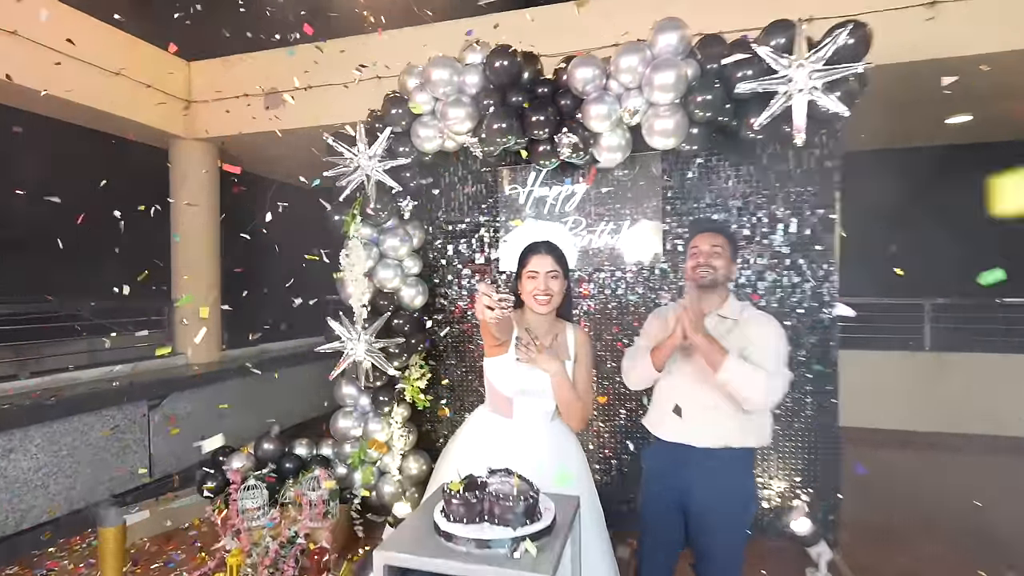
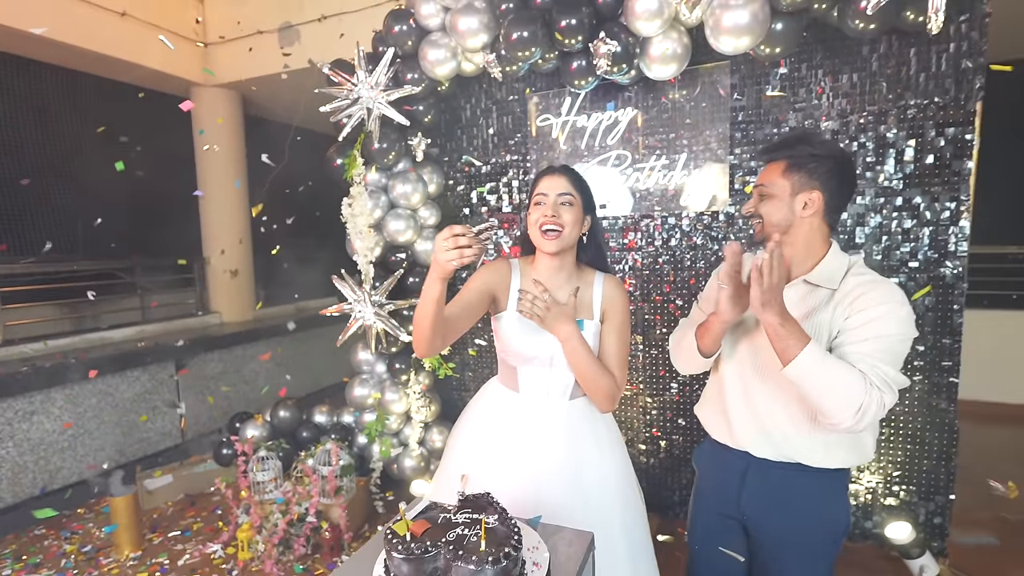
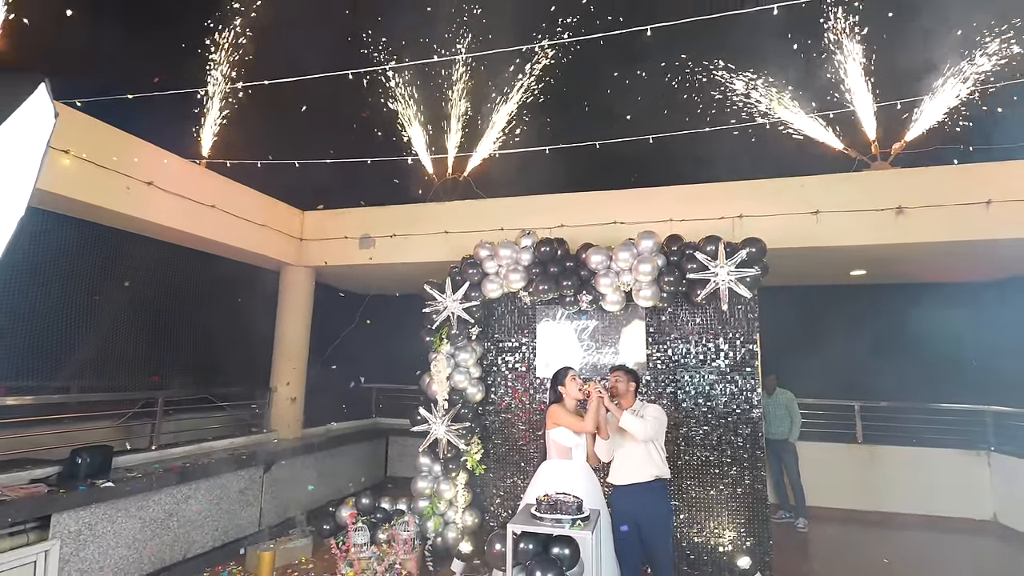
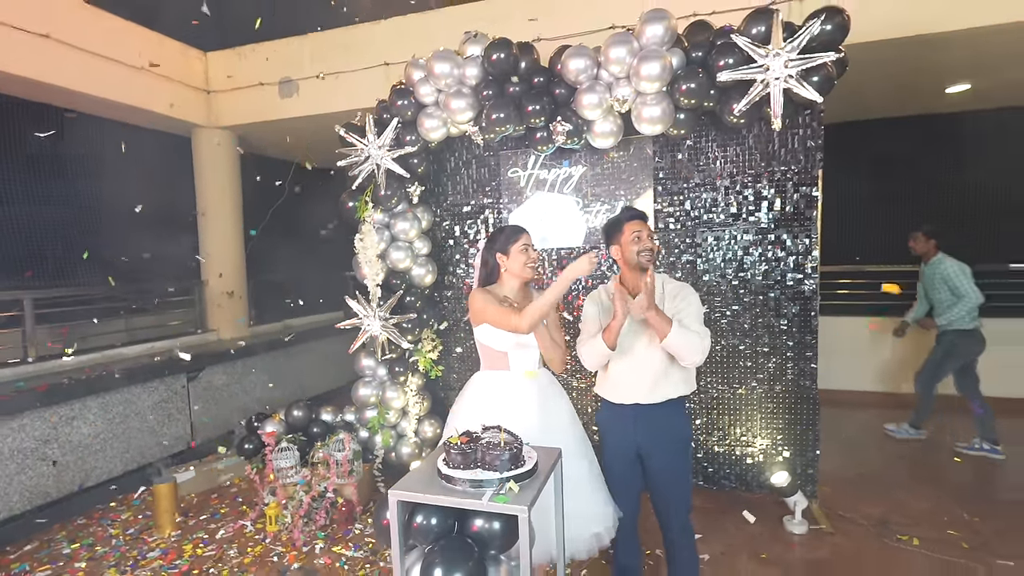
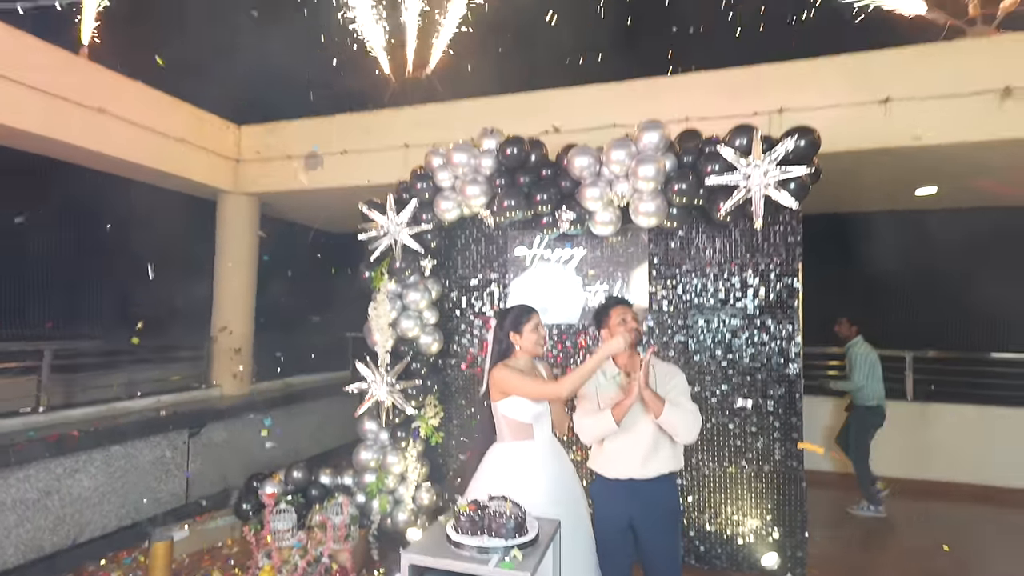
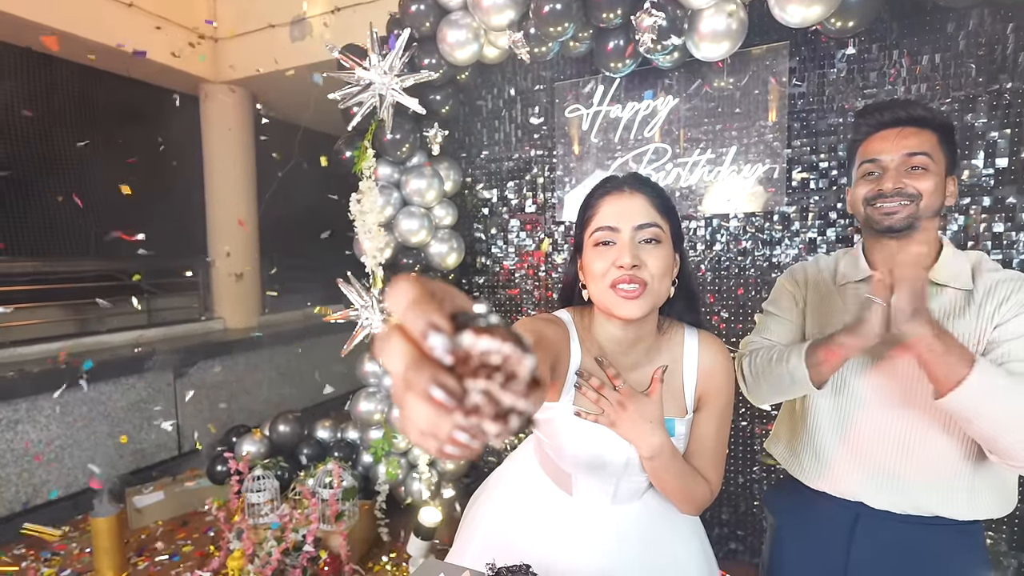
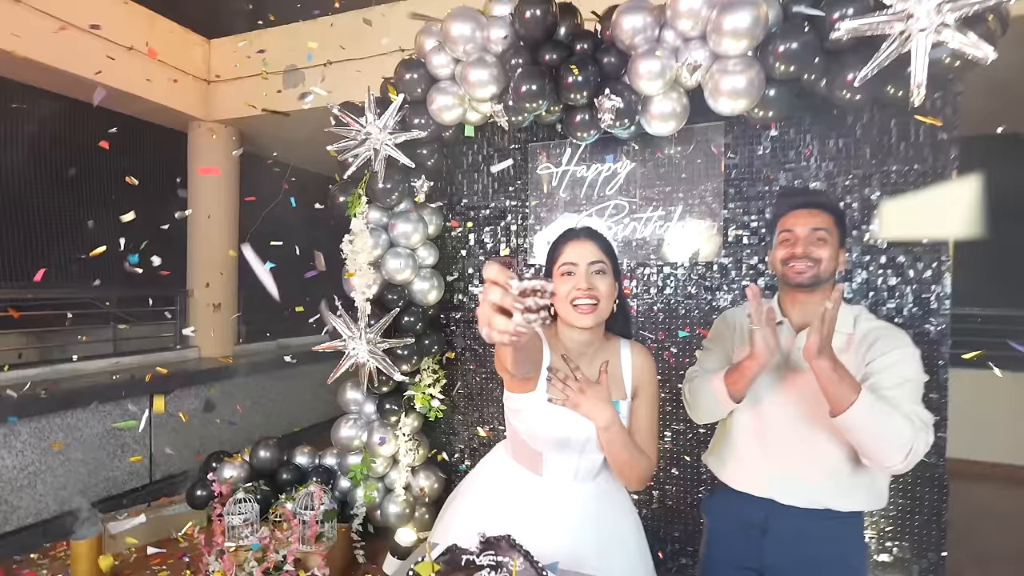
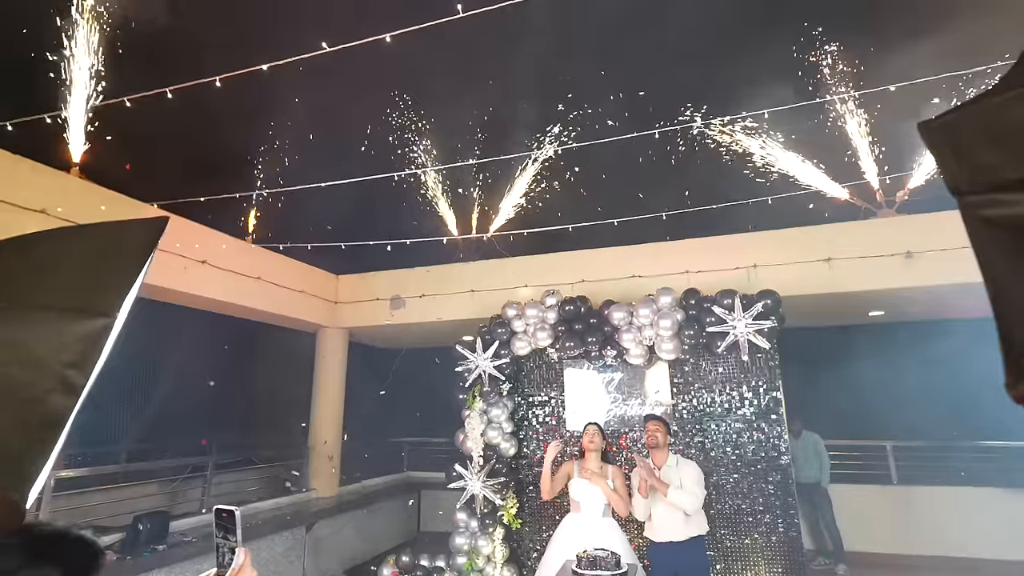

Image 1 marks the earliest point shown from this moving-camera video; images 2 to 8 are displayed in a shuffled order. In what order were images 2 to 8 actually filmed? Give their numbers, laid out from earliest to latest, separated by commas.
7, 6, 2, 4, 5, 3, 8
